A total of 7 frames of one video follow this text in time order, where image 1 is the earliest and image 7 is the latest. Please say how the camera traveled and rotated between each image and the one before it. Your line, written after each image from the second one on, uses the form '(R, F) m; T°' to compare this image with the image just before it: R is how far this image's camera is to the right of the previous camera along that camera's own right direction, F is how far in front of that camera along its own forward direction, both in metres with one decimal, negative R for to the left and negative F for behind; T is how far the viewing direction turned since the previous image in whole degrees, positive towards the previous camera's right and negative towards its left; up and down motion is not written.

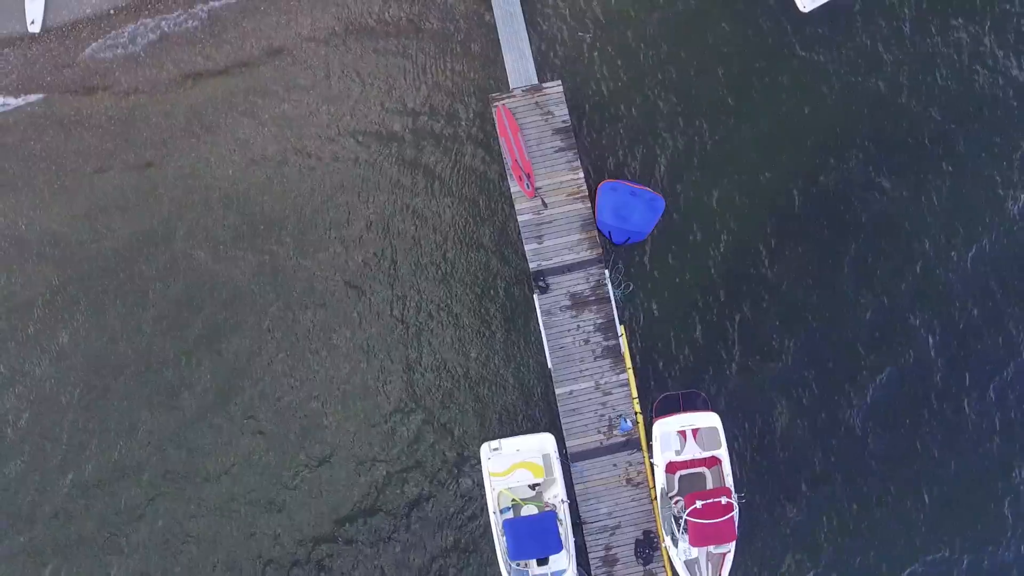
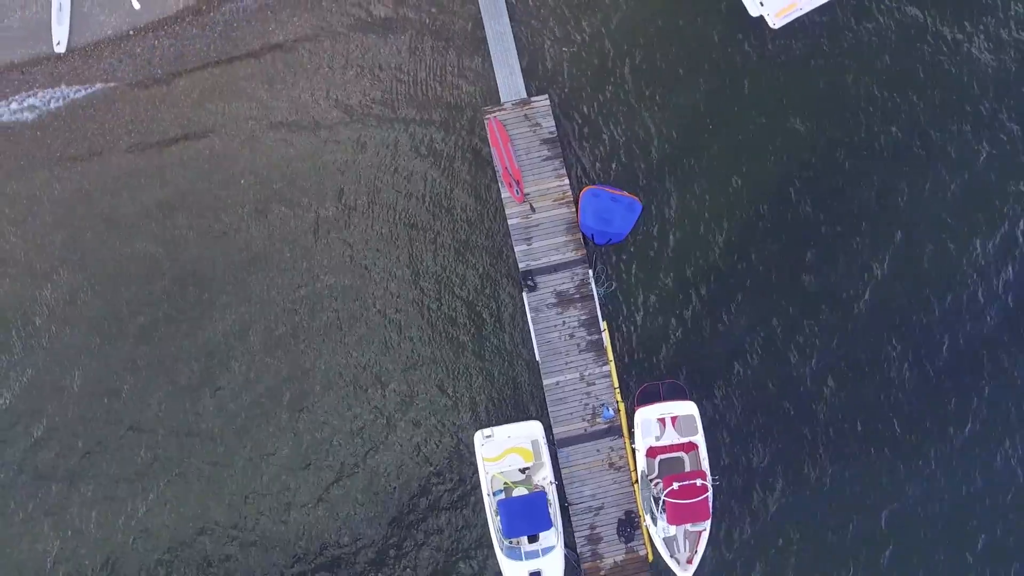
(+0.7, -1.1) m; -2°
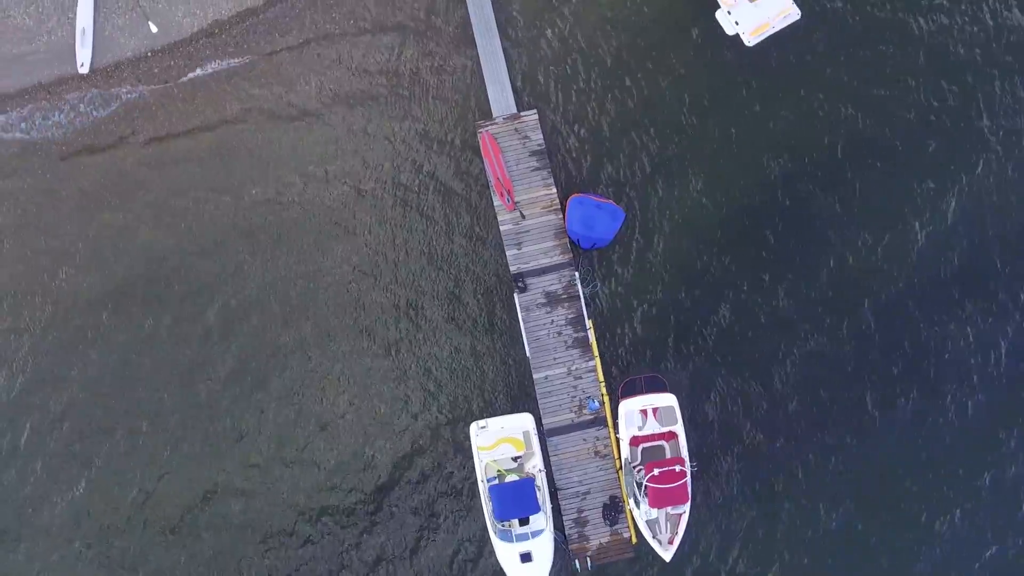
(+0.3, -1.2) m; 0°
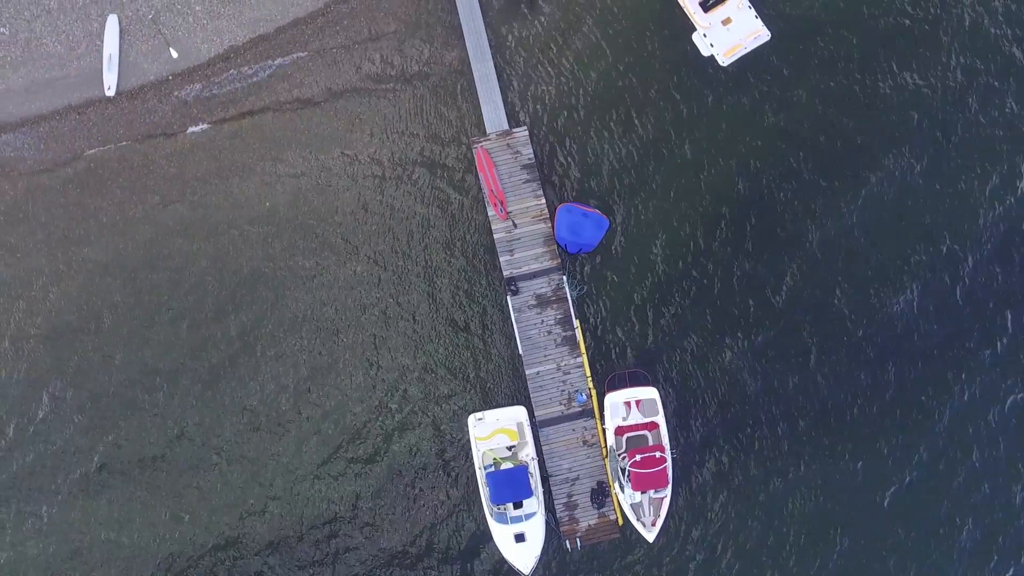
(+0.3, -1.5) m; 0°
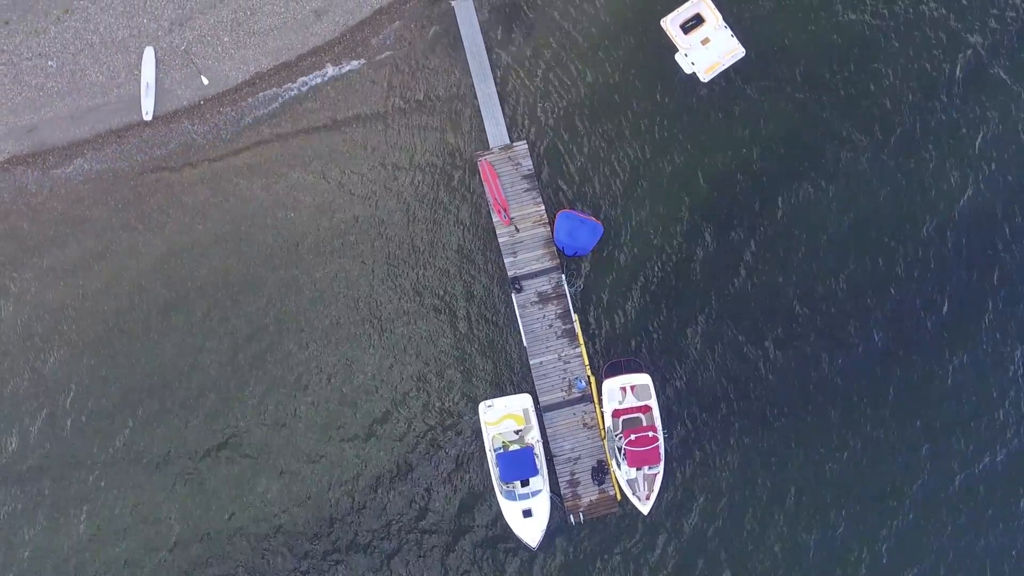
(0.0, -1.9) m; 0°
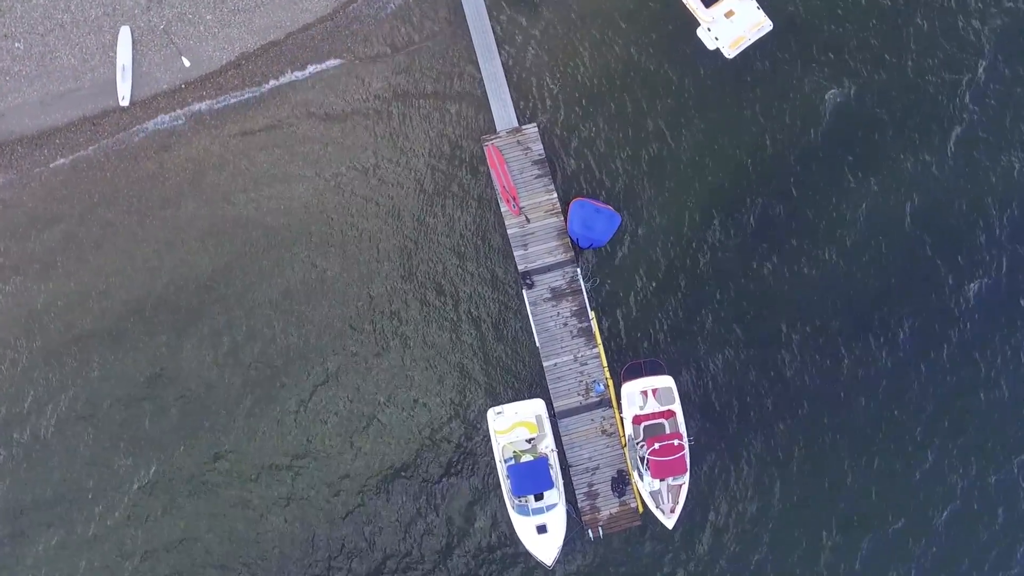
(-0.4, +1.6) m; 0°
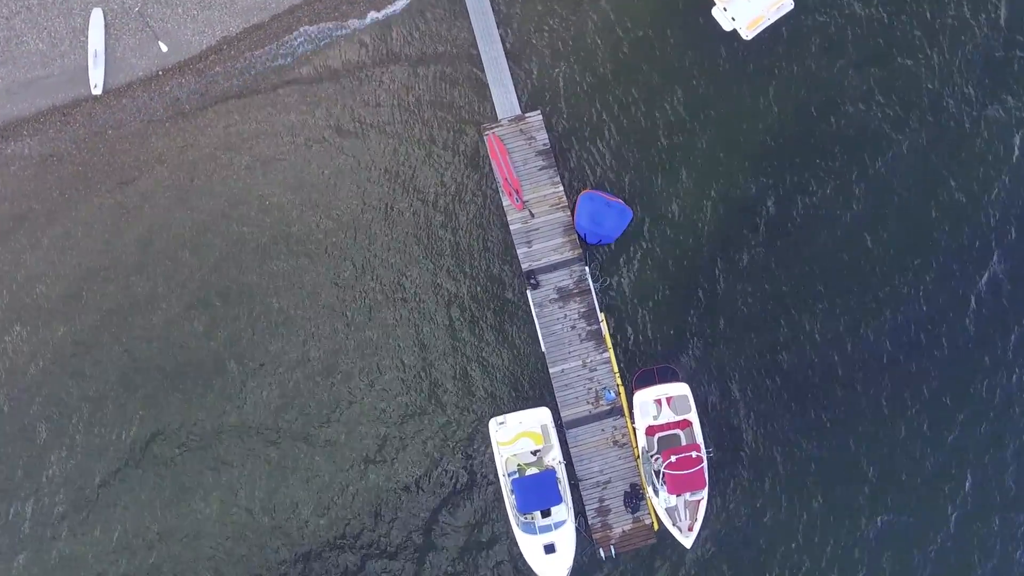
(-0.2, +1.3) m; 0°
